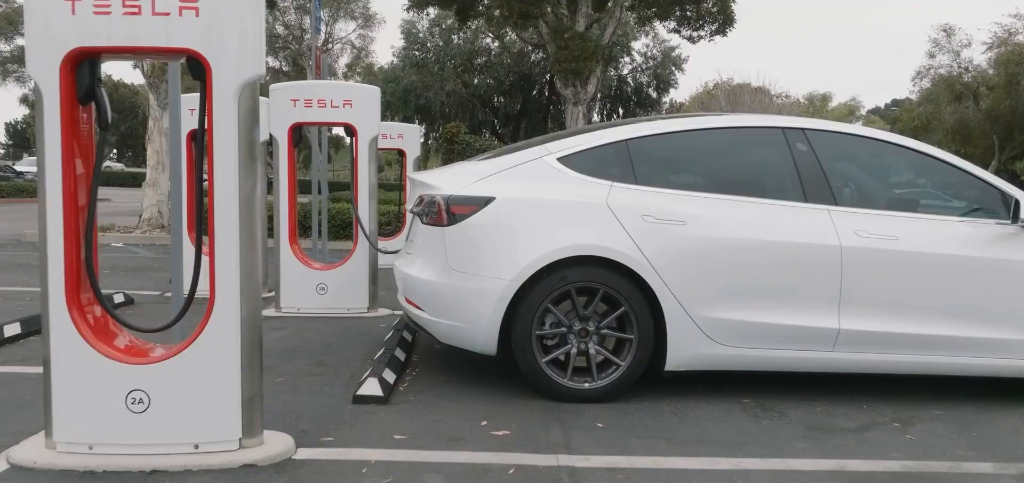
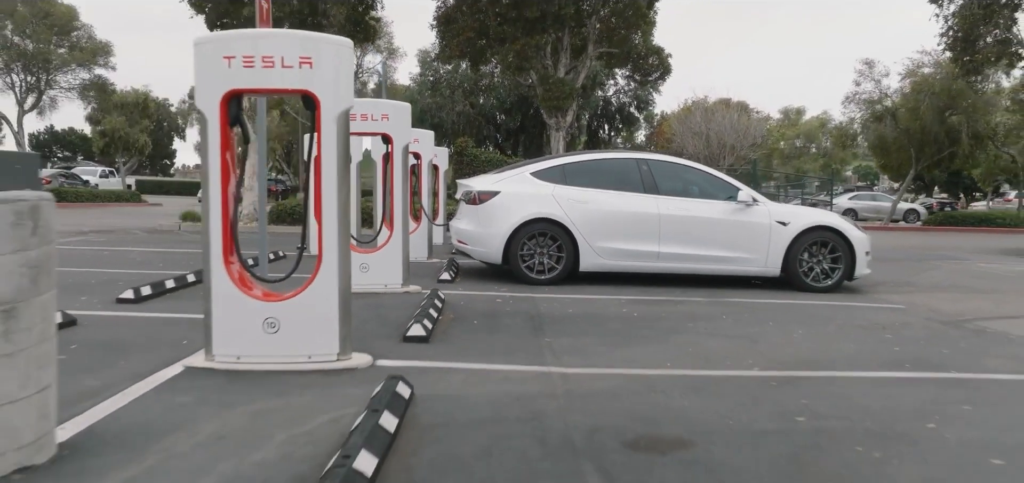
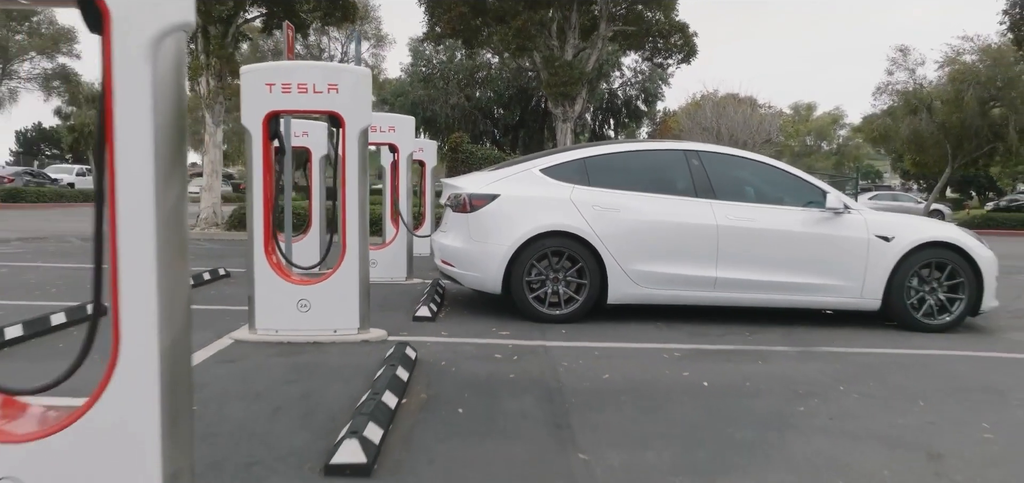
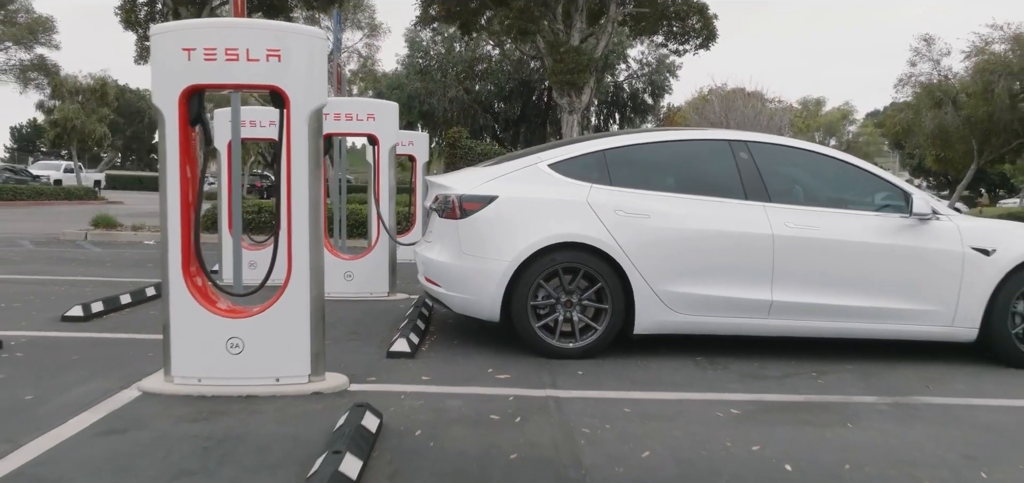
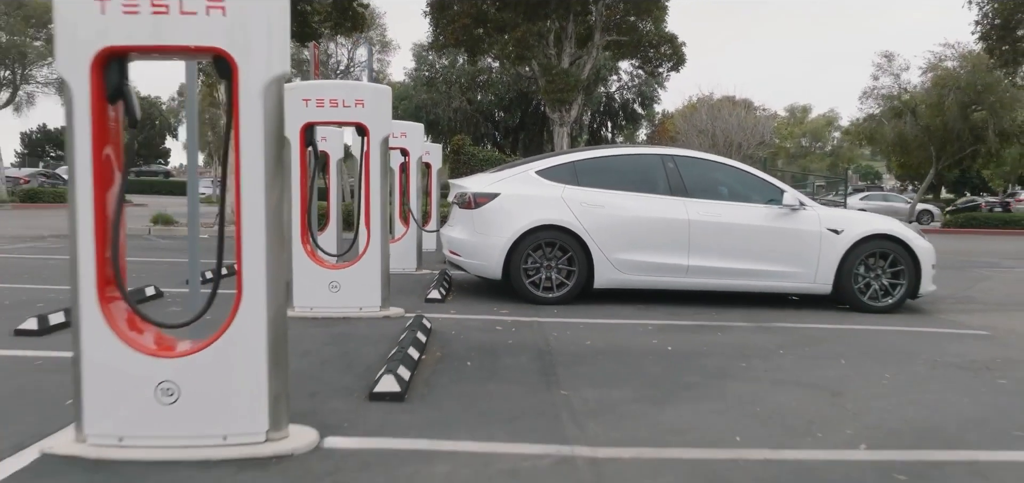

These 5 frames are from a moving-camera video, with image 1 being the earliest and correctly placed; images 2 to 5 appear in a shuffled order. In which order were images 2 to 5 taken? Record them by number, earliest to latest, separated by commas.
4, 3, 5, 2
